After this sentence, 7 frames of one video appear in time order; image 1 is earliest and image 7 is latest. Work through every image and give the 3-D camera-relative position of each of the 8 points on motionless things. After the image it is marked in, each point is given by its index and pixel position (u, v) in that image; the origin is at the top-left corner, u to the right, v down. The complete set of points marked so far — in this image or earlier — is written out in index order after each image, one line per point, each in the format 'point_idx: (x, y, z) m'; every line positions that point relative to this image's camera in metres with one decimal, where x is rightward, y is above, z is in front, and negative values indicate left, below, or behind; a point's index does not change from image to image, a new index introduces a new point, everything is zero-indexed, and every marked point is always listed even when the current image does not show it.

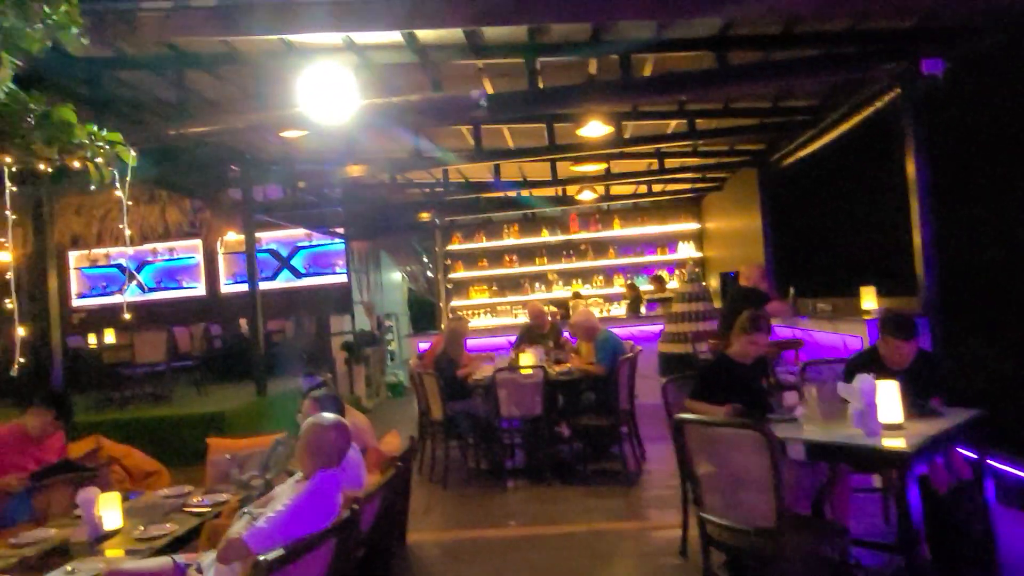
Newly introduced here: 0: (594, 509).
0: (+0.5, -1.4, +4.7) m
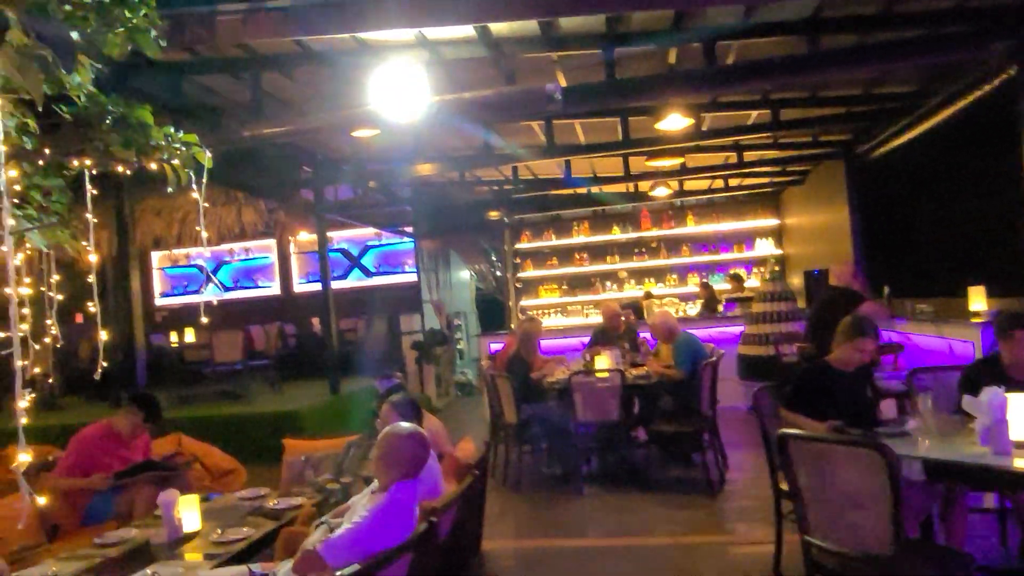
0: (+1.0, -1.4, +4.5) m
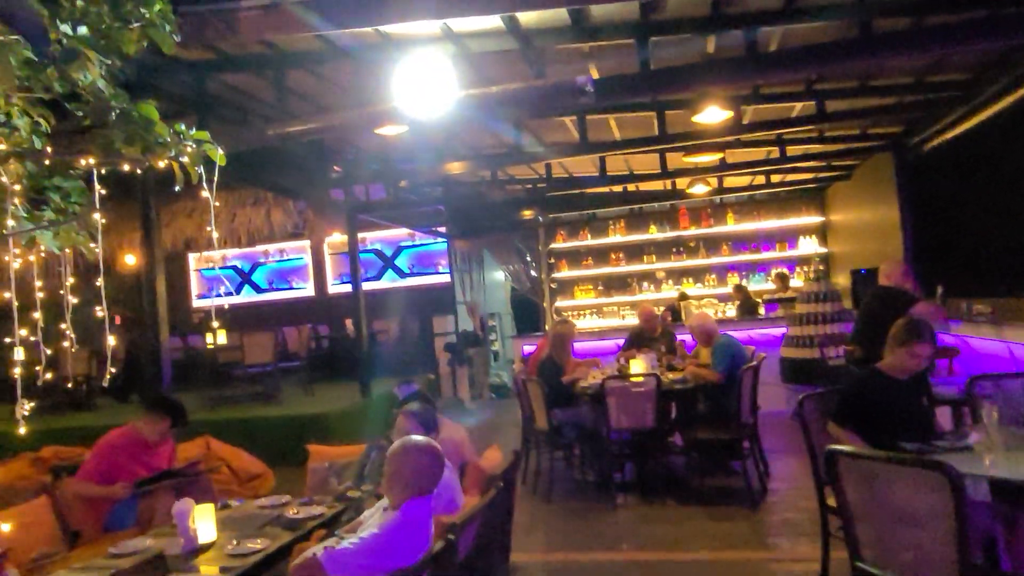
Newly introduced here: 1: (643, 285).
0: (+1.2, -1.4, +4.3) m
1: (+1.9, 0.0, +11.1) m
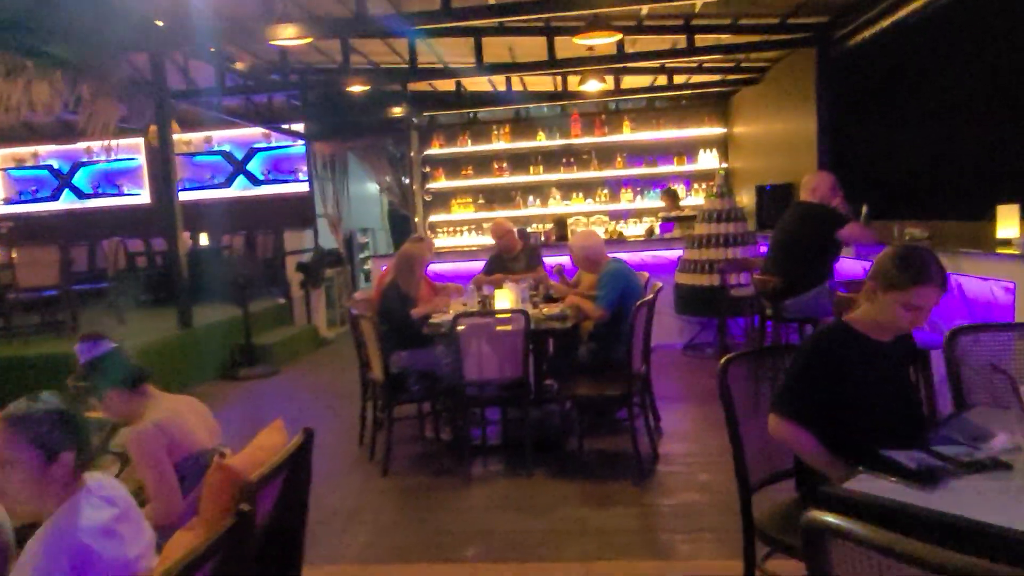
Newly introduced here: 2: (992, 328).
0: (+0.3, -1.0, +3.2) m
1: (+0.2, +1.2, +9.9) m
2: (+1.5, -0.1, +2.3) m
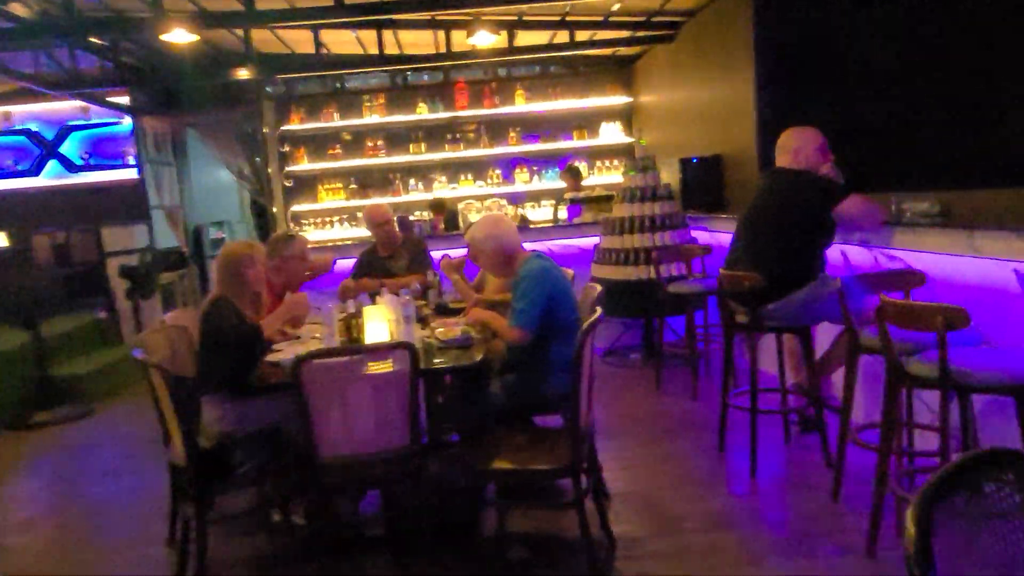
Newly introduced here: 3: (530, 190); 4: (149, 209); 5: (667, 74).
0: (+0.1, -1.1, +1.9) m
1: (-1.2, +1.2, +8.5) m
2: (+1.3, -0.2, +1.1) m
3: (+0.2, +1.1, +8.4) m
4: (-4.1, +0.9, +8.4) m
5: (+1.5, +2.1, +7.4) m
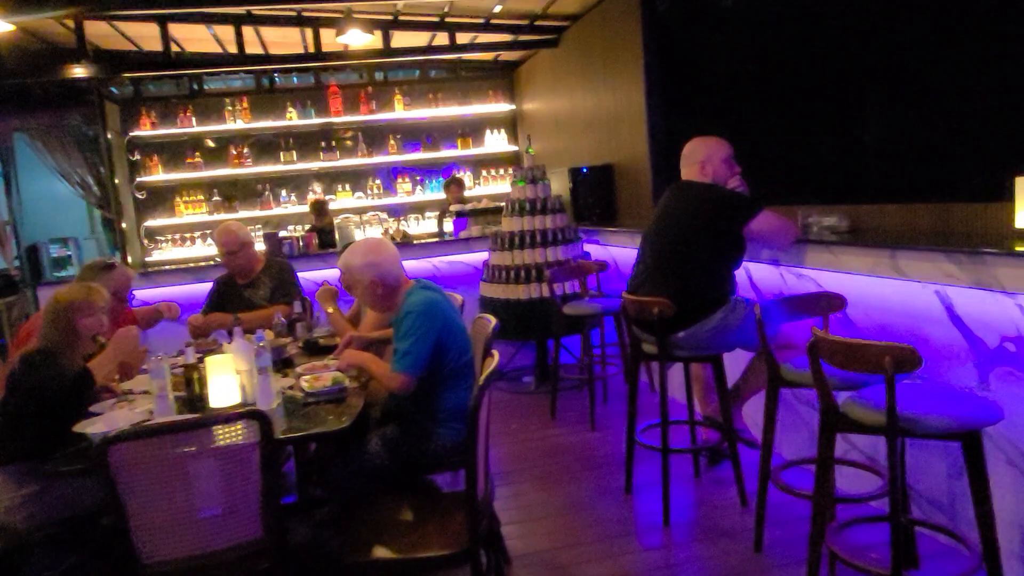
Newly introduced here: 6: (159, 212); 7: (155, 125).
0: (-0.1, -1.2, +1.4) m
1: (-2.4, +1.0, +7.8) m
2: (+1.2, -0.2, +0.9) m
3: (-1.1, +0.9, +8.0) m
4: (-5.3, +0.6, +7.2) m
5: (+0.4, +2.0, +7.1) m
6: (-3.6, +0.8, +7.6) m
7: (-3.6, +1.6, +7.5) m
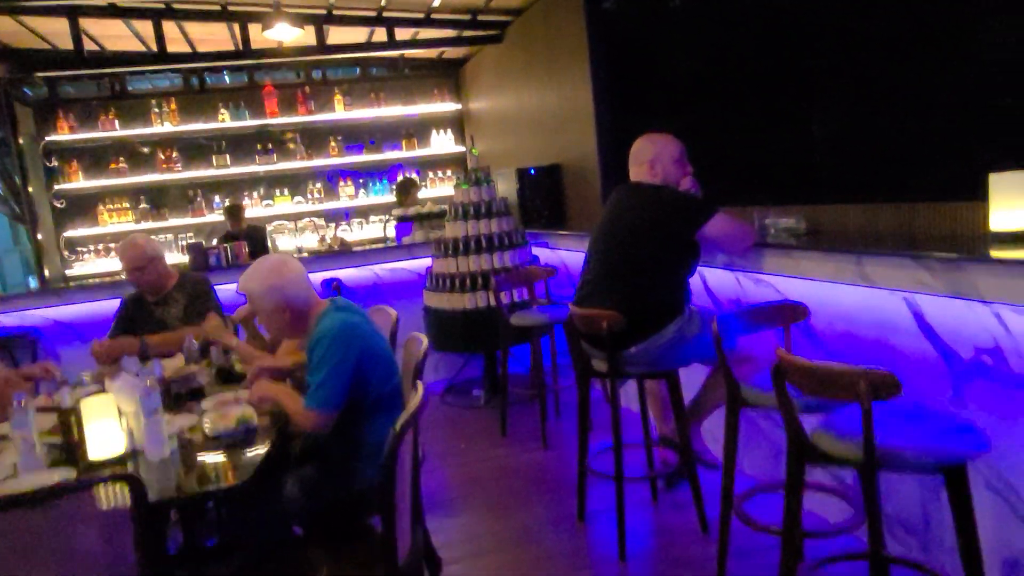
0: (-0.3, -1.2, +1.2) m
1: (-2.9, +0.9, +7.3) m
2: (+1.0, -0.3, +0.7) m
3: (-1.6, +0.8, +7.6) m
4: (-5.7, +0.4, +6.6) m
5: (-0.1, +1.9, +6.8) m
6: (-4.1, +0.6, +7.1) m
7: (-4.1, +1.5, +7.0) m
